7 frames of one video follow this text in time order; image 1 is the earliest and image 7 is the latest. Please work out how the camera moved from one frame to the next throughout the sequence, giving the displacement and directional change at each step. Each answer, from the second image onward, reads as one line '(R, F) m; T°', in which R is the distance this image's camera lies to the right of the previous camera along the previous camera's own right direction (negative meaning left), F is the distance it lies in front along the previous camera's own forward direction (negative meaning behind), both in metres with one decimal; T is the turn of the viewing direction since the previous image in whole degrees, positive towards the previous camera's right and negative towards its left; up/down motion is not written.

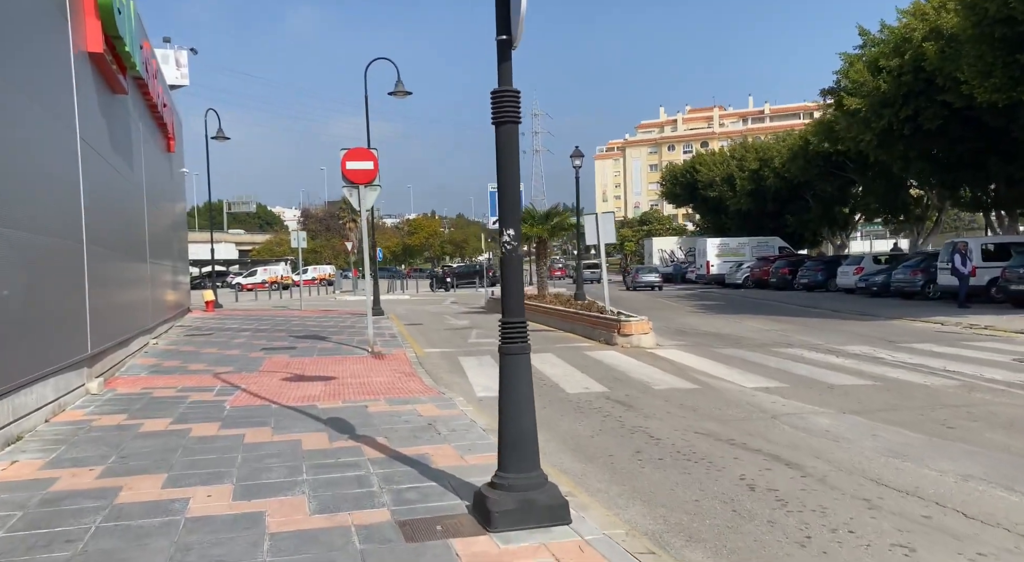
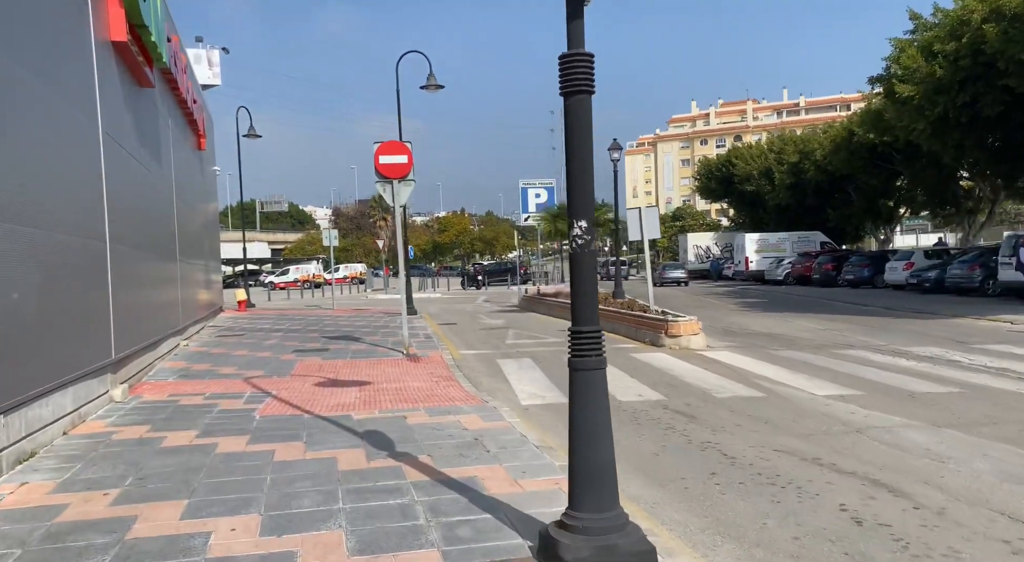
(-0.2, +0.7) m; -2°
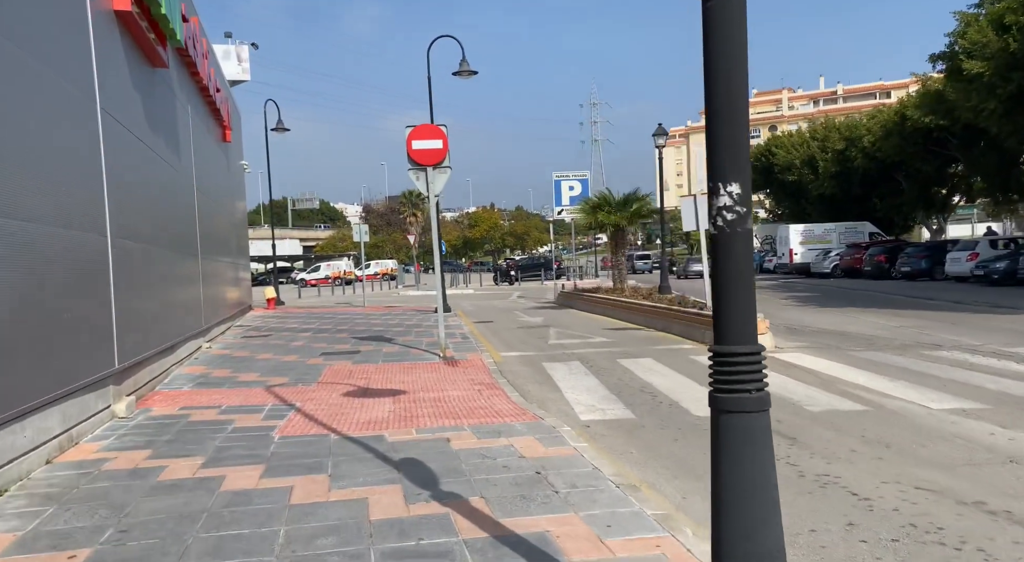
(-0.3, +1.3) m; -2°
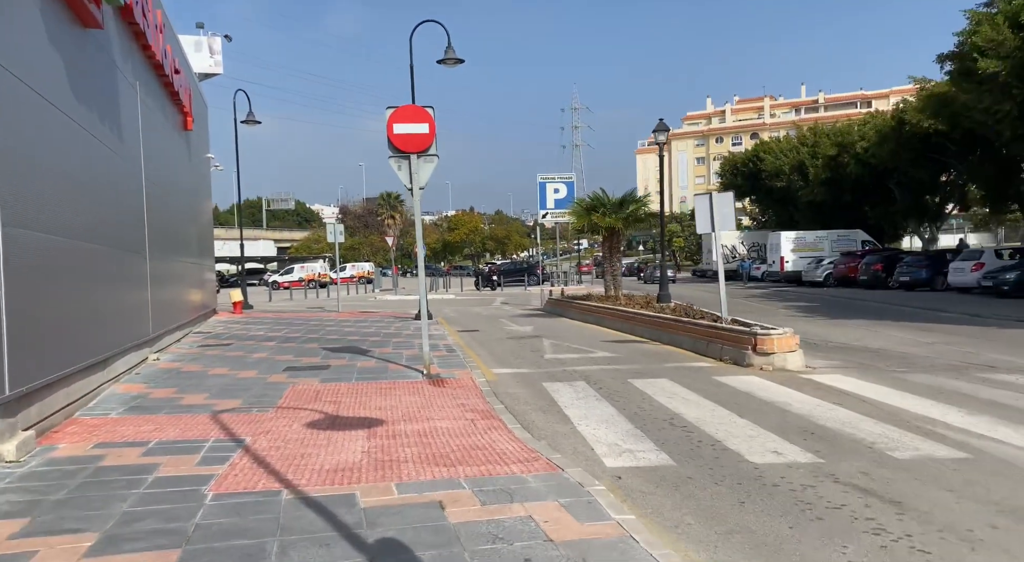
(-0.3, +1.8) m; +2°
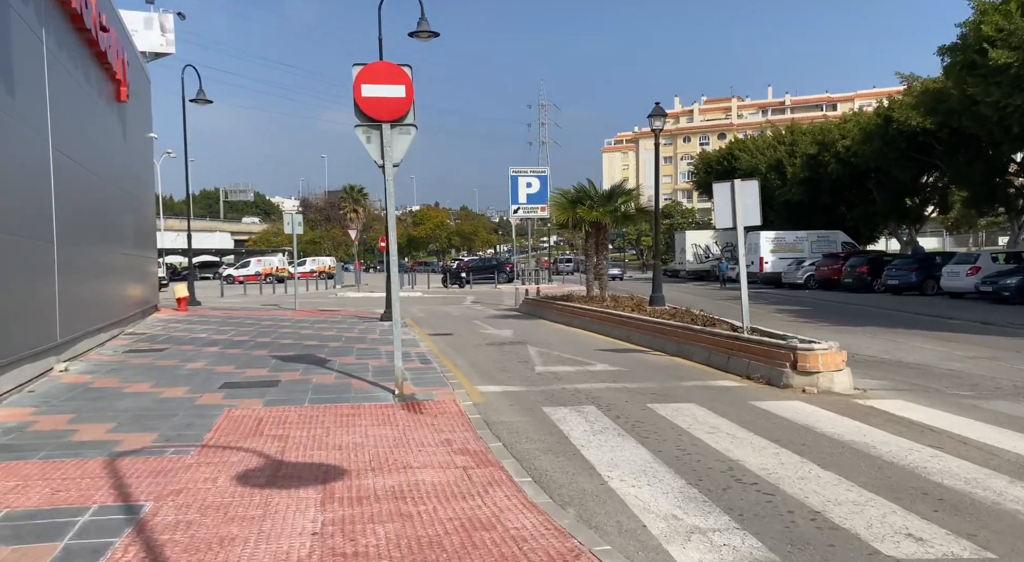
(-0.4, +2.1) m; +3°
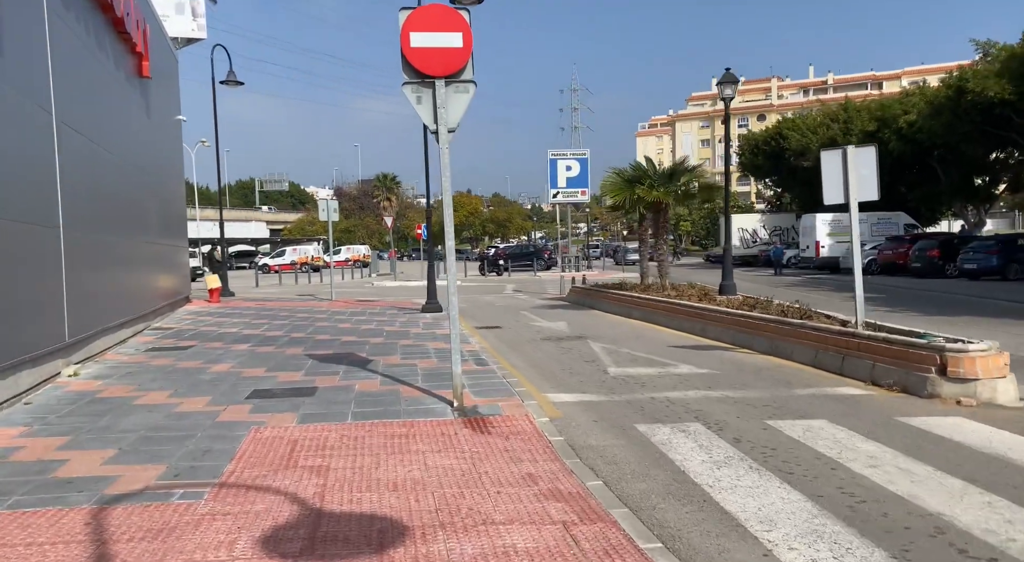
(-0.5, +1.7) m; -2°
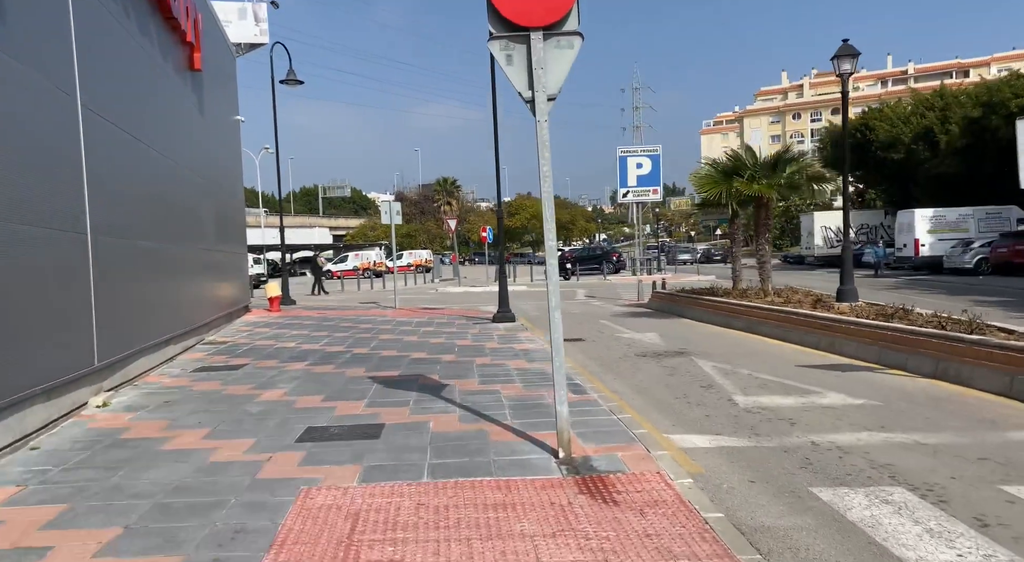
(-0.5, +1.8) m; -4°
